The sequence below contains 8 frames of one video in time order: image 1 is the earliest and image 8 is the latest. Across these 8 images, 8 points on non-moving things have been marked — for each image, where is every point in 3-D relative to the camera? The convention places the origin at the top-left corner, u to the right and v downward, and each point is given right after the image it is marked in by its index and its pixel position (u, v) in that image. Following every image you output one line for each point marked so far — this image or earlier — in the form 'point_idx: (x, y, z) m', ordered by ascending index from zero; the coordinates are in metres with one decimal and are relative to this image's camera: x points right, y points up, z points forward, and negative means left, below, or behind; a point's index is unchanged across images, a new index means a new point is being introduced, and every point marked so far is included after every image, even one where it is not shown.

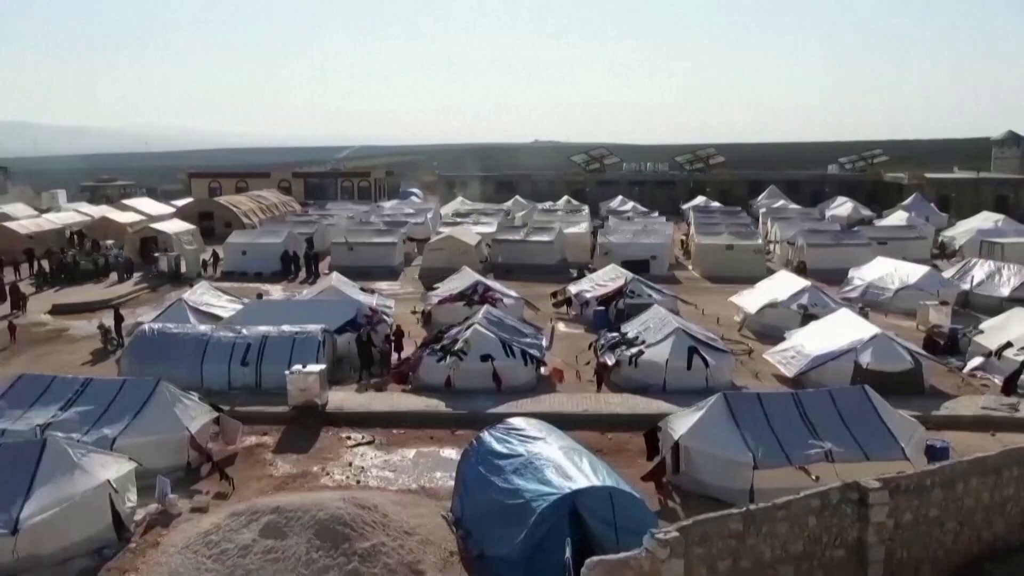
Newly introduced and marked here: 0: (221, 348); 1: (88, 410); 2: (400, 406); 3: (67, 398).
0: (-5.4, -1.1, +15.7) m
1: (-6.0, -1.7, +12.1) m
2: (-1.9, -2.0, +14.5) m
3: (-6.5, -1.6, +12.3) m
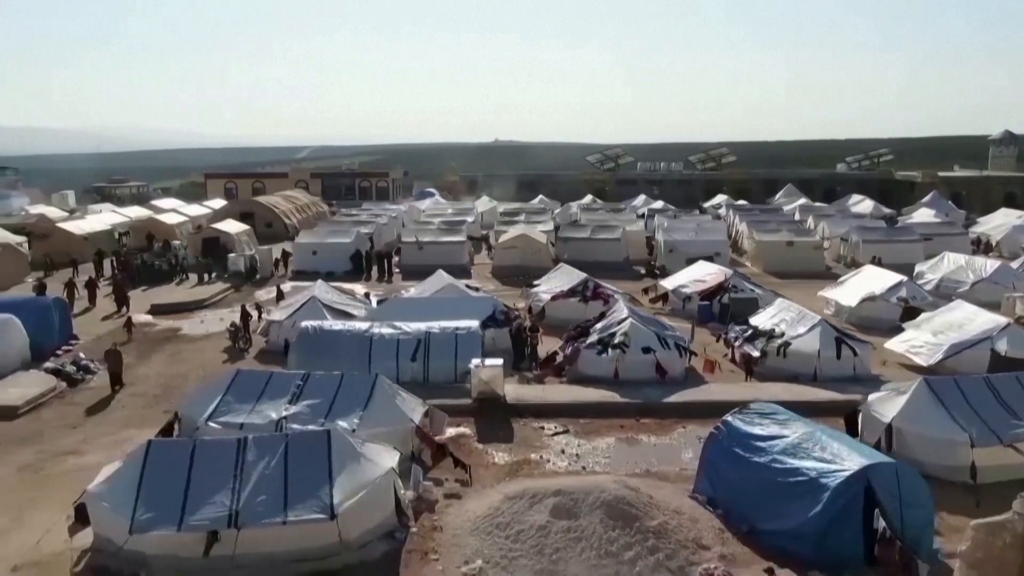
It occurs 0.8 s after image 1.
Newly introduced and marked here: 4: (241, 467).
0: (-2.4, -1.1, +16.1) m
1: (-2.9, -1.7, +12.5) m
2: (+1.2, -2.0, +15.1) m
3: (-3.3, -1.6, +12.7) m
4: (-3.2, -2.1, +9.9) m
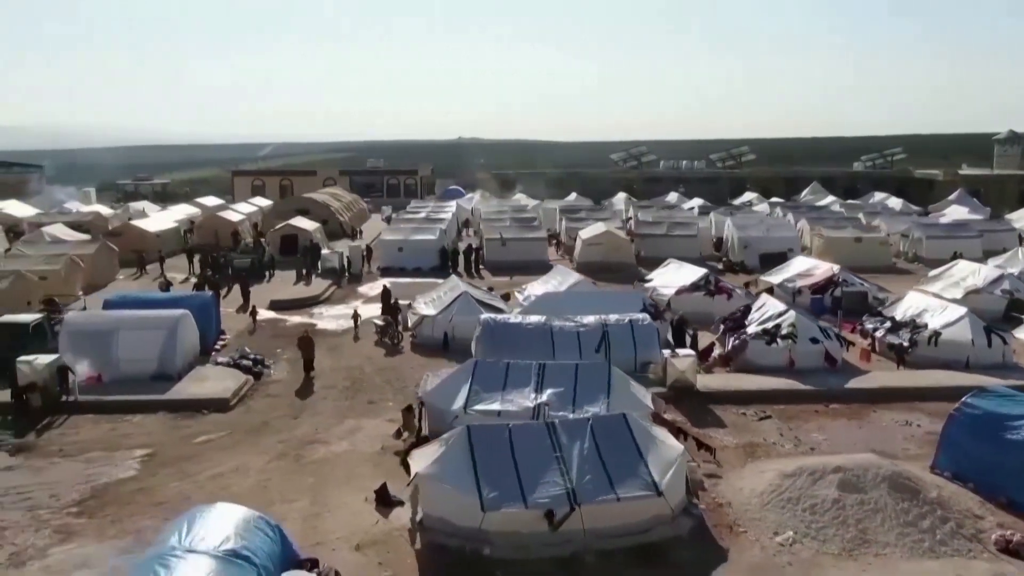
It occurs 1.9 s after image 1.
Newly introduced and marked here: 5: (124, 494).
0: (+1.1, -0.9, +16.8) m
1: (+0.8, -1.6, +13.2) m
2: (+4.7, -1.8, +15.9) m
3: (+0.3, -1.5, +13.3) m
4: (+0.6, -2.0, +10.6) m
5: (-5.3, -2.8, +11.6) m
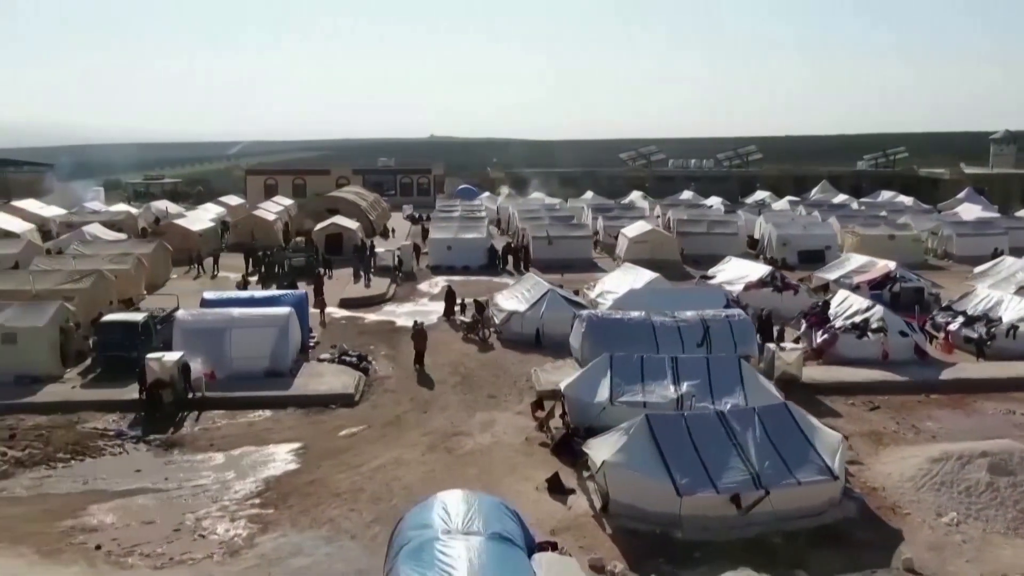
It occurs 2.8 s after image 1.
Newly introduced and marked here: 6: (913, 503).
0: (+3.2, -0.9, +17.3) m
1: (+3.0, -1.5, +13.7) m
2: (+6.8, -1.7, +16.6) m
3: (+2.6, -1.4, +13.9) m
4: (+2.9, -2.0, +11.1) m
5: (-3.0, -2.8, +12.0) m
6: (+5.4, -2.9, +11.4) m
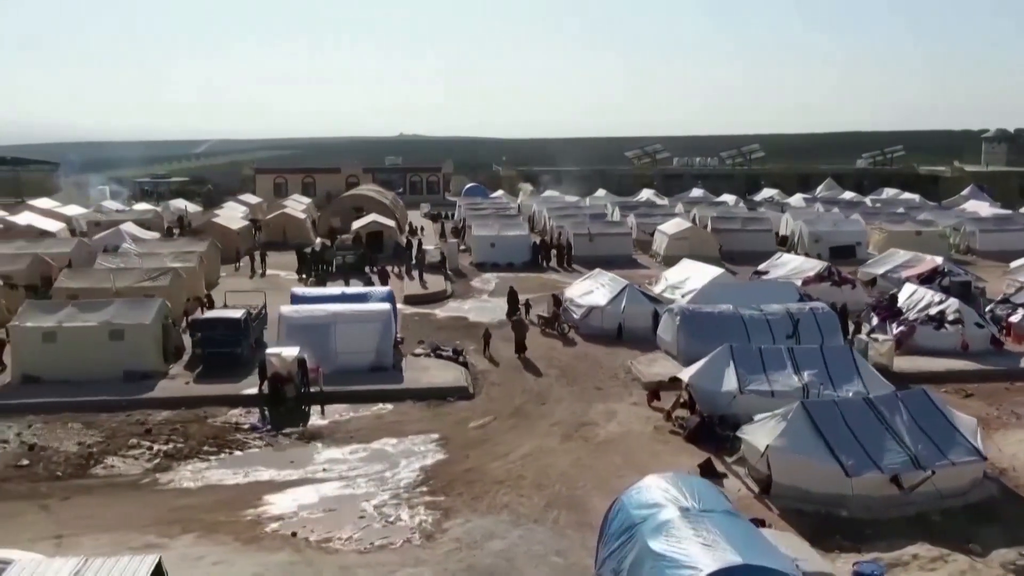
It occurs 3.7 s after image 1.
0: (+5.2, -0.7, +17.9) m
1: (+5.2, -1.4, +14.3) m
2: (+8.9, -1.6, +17.3) m
3: (+4.7, -1.3, +14.4) m
4: (+5.2, -1.8, +11.7) m
5: (-0.8, -2.7, +12.4) m
6: (+7.6, -2.8, +12.1) m
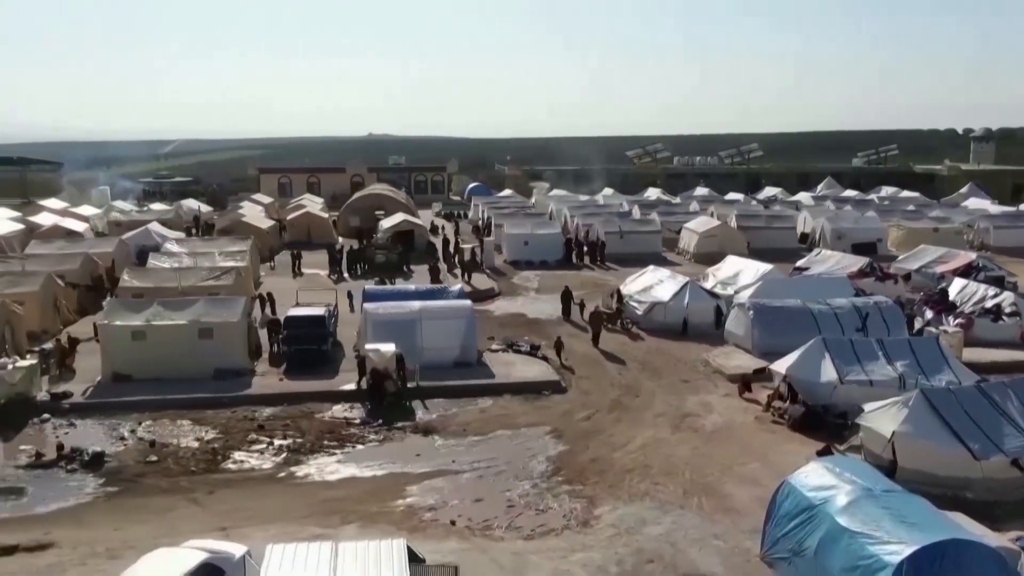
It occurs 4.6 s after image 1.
0: (+6.9, -0.6, +18.4) m
1: (+7.0, -1.3, +14.8) m
2: (+10.6, -1.5, +18.0) m
3: (+6.5, -1.2, +15.0) m
4: (+7.1, -1.7, +12.2) m
5: (+1.1, -2.6, +12.7) m
6: (+9.5, -2.6, +12.7) m
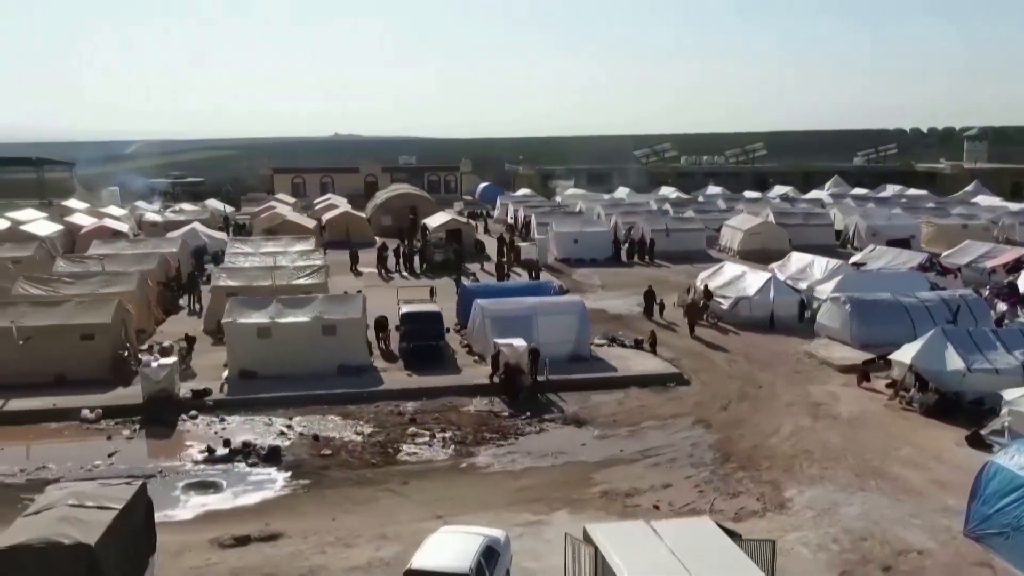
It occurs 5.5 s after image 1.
0: (+9.3, -0.5, +19.2) m
1: (+9.5, -1.2, +15.6) m
2: (+12.9, -1.3, +18.8) m
3: (+9.0, -1.0, +15.7) m
4: (+9.6, -1.6, +12.9) m
5: (+3.7, -2.5, +13.2) m
6: (+12.1, -2.5, +13.5) m
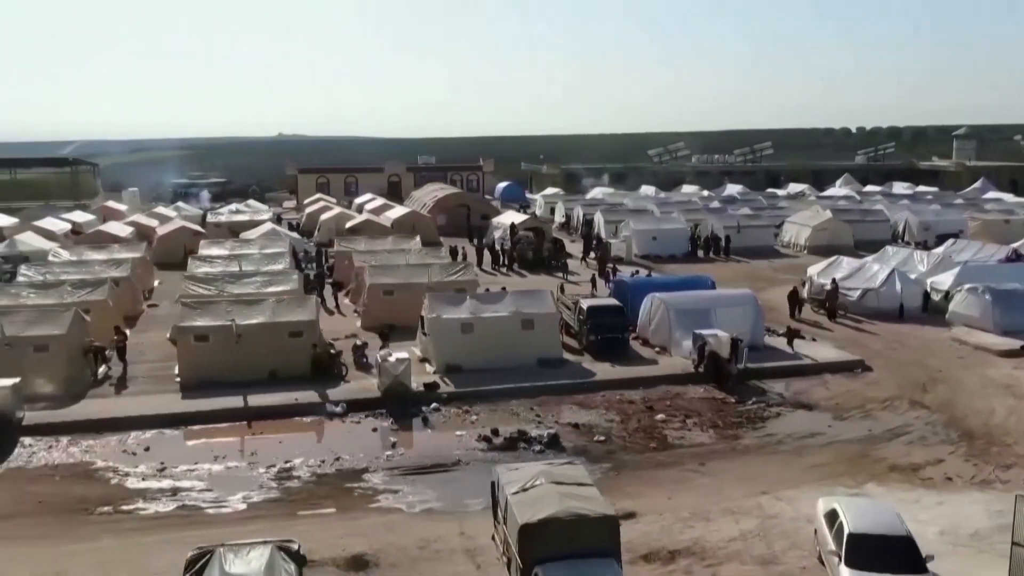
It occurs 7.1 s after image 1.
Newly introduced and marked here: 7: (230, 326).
0: (+13.1, -0.2, +20.6) m
1: (+13.6, -0.9, +17.0) m
2: (+16.8, -1.0, +20.5) m
3: (+13.1, -0.8, +17.1) m
4: (+13.9, -1.3, +14.4) m
5: (+7.9, -2.4, +14.3) m
6: (+16.3, -2.2, +15.1) m
7: (-5.6, -0.8, +16.7) m
